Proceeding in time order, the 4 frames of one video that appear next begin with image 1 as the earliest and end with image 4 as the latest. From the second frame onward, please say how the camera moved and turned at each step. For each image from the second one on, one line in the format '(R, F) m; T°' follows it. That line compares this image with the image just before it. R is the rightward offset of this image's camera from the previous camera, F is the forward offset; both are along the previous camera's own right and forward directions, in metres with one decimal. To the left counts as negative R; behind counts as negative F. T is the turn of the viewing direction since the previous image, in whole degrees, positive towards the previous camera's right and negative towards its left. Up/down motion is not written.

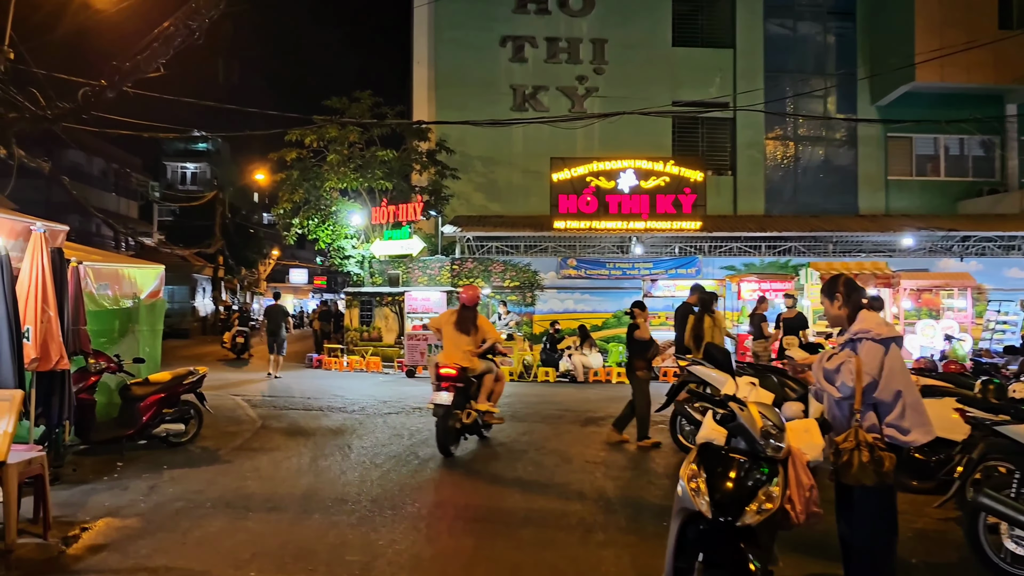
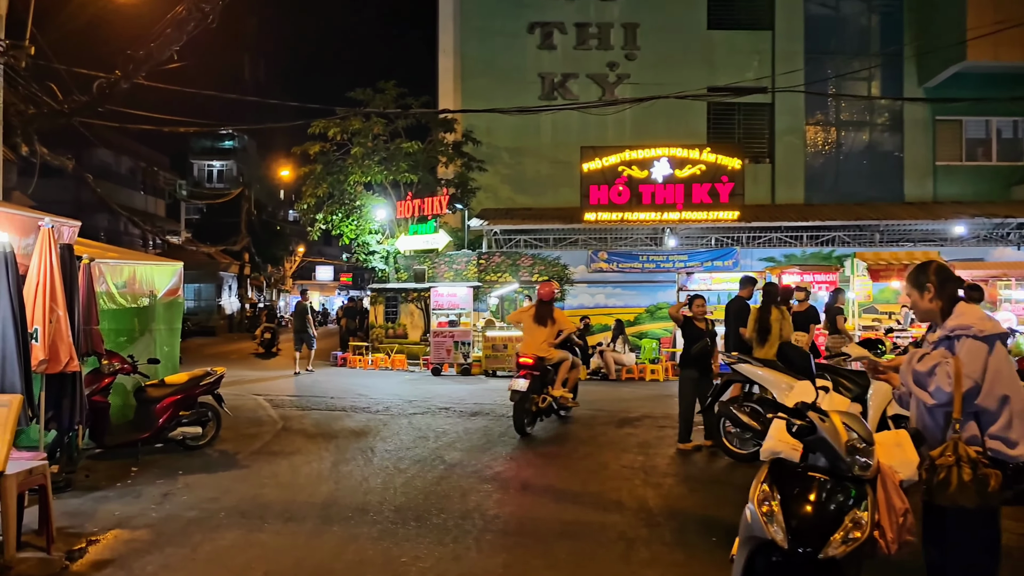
(0.0, +0.4) m; -2°
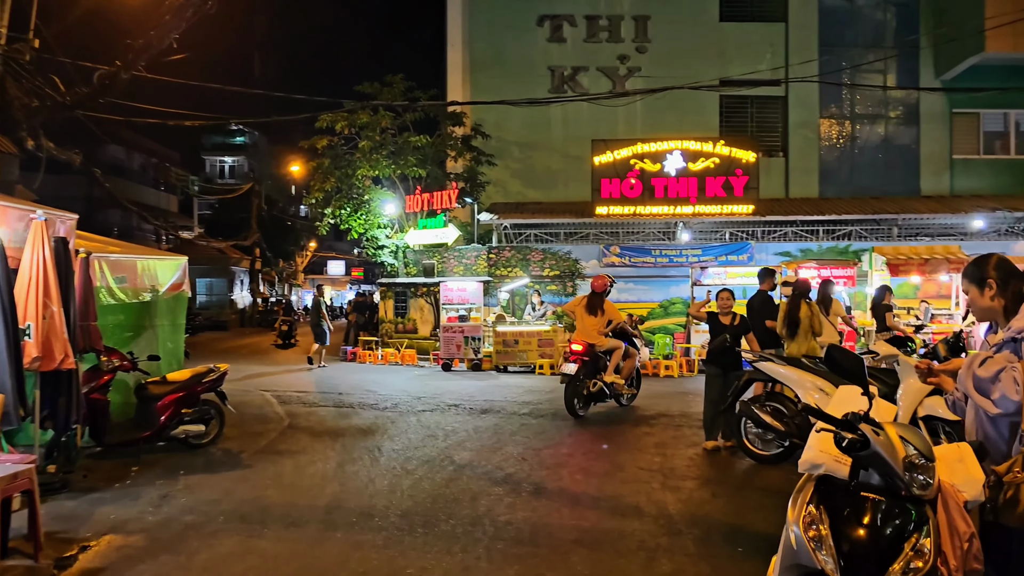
(0.0, +0.3) m; -1°
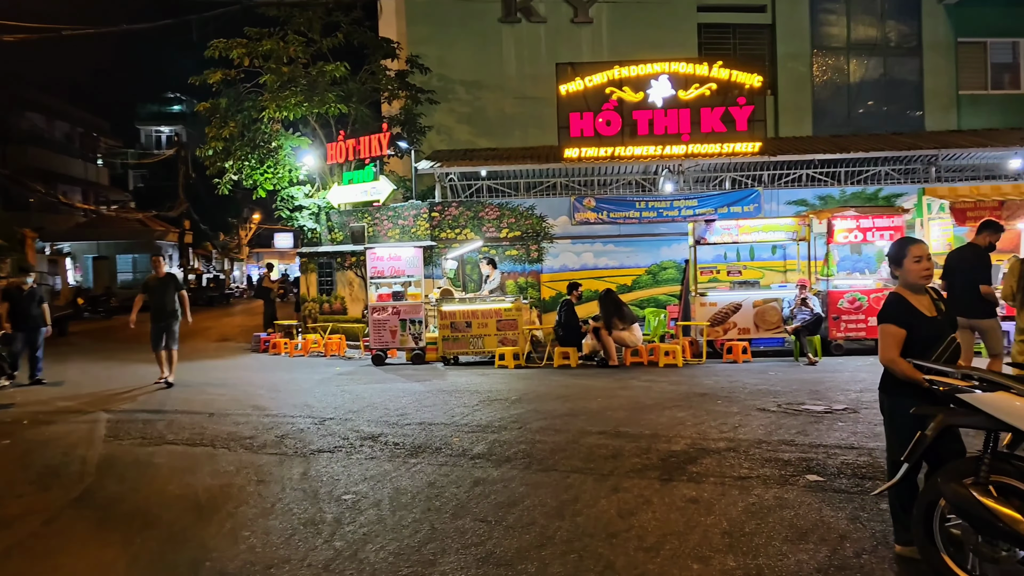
(+0.1, +3.7) m; +3°
